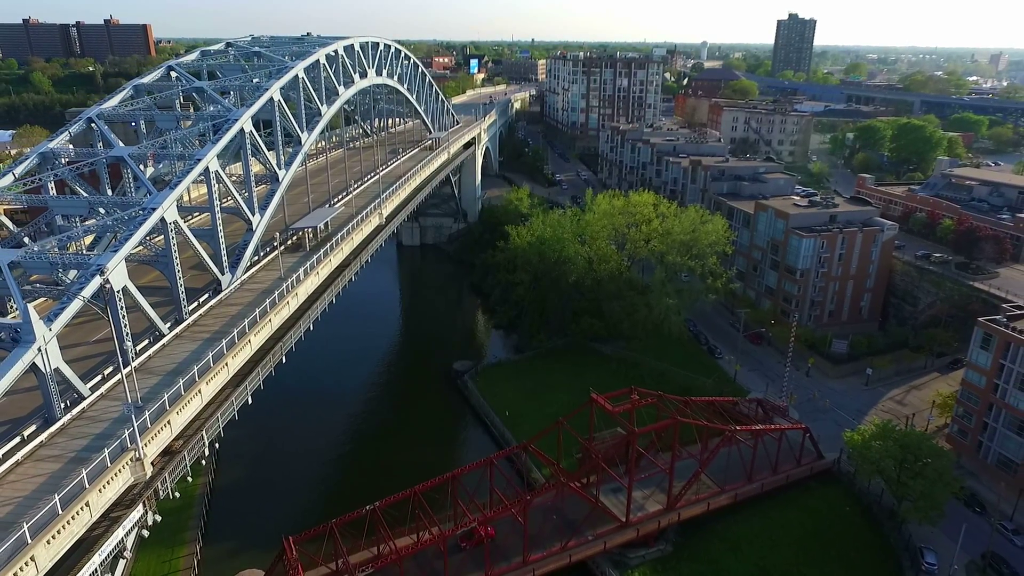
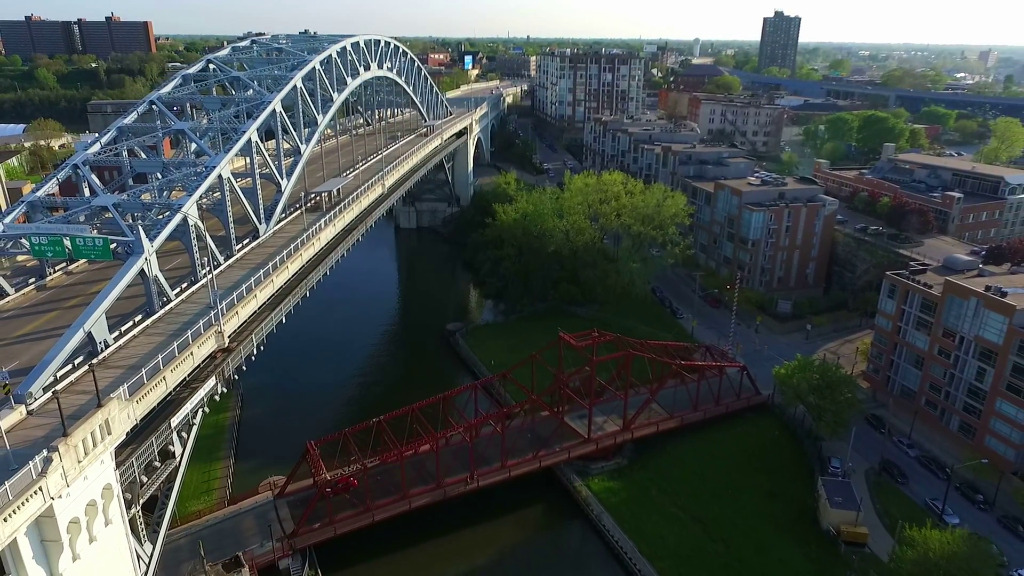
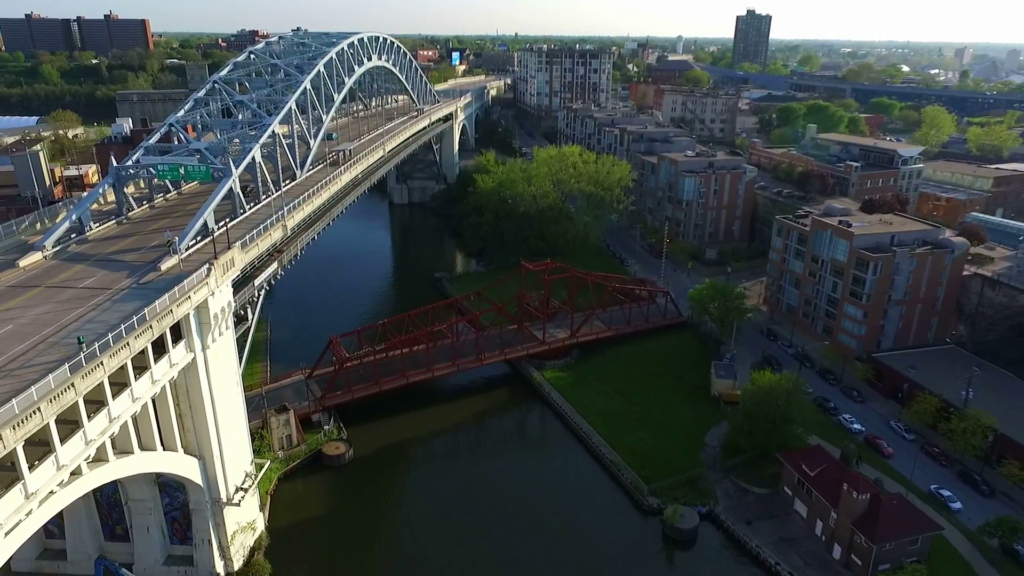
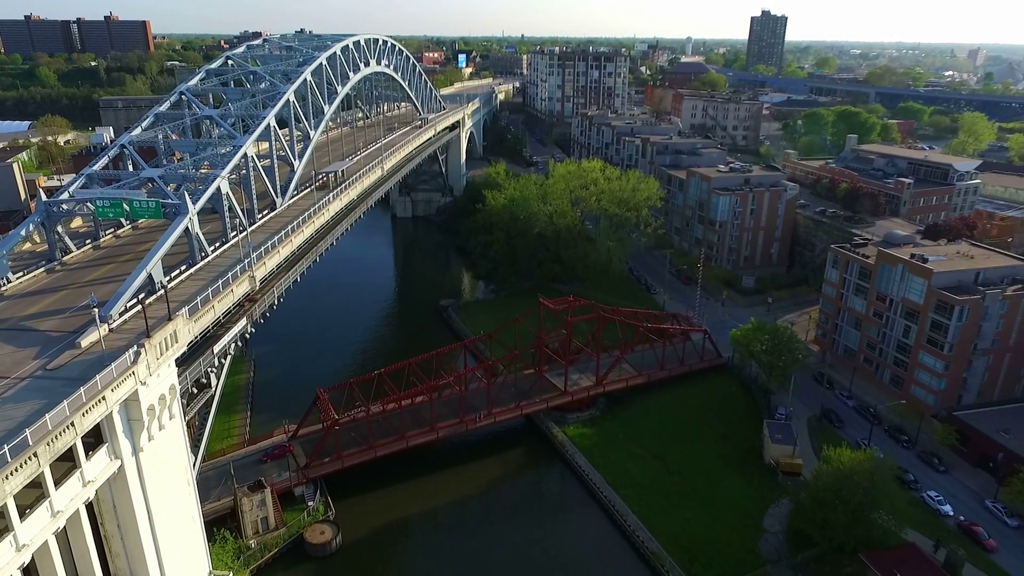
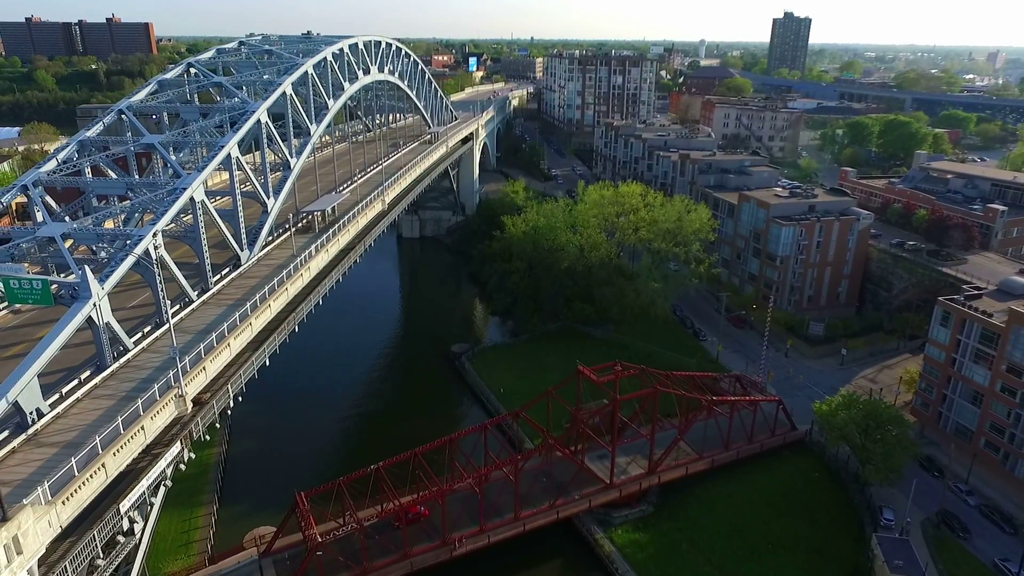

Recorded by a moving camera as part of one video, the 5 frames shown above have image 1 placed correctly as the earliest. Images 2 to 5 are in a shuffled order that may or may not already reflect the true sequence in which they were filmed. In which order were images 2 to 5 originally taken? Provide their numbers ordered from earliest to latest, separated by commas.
5, 2, 4, 3
